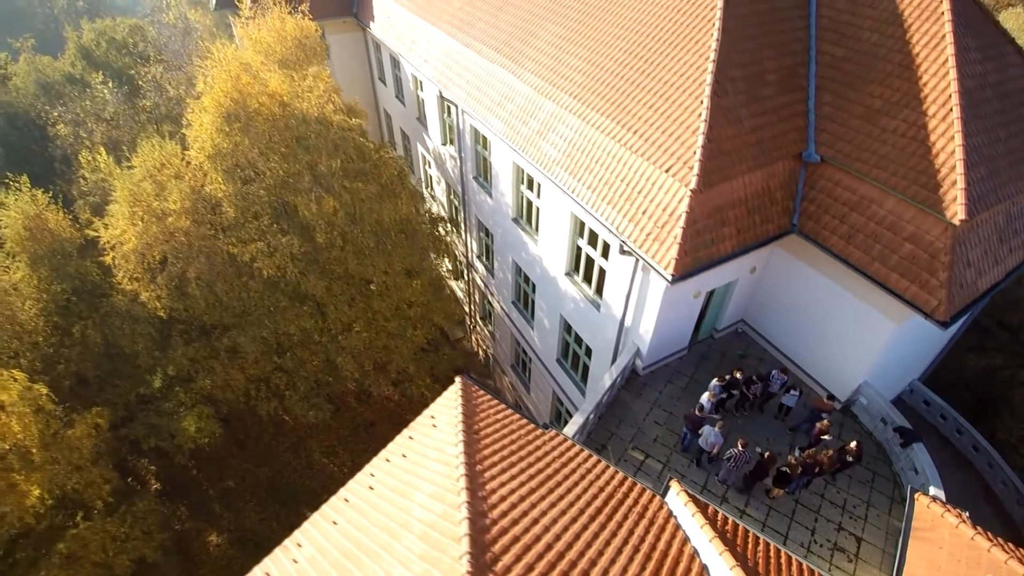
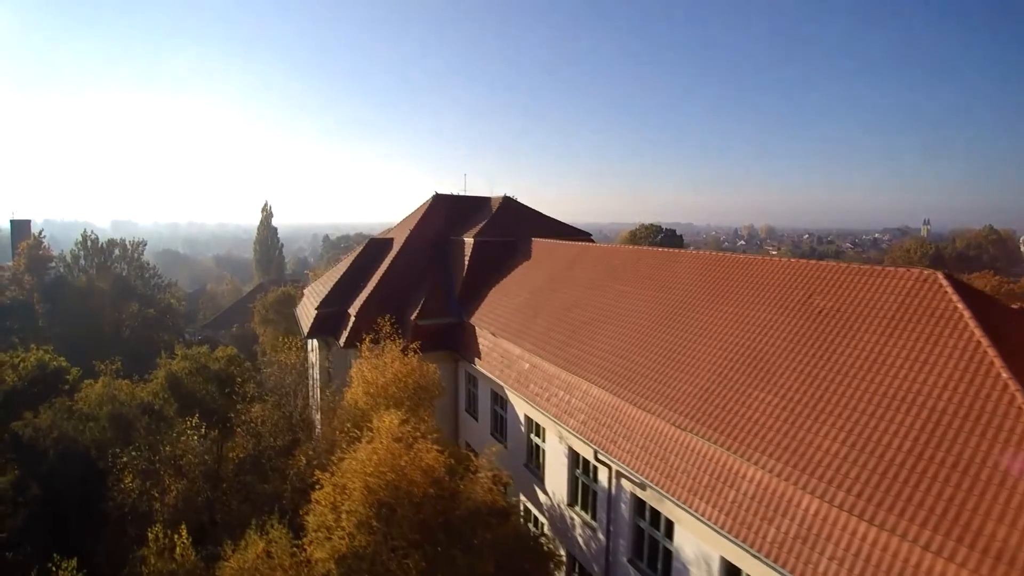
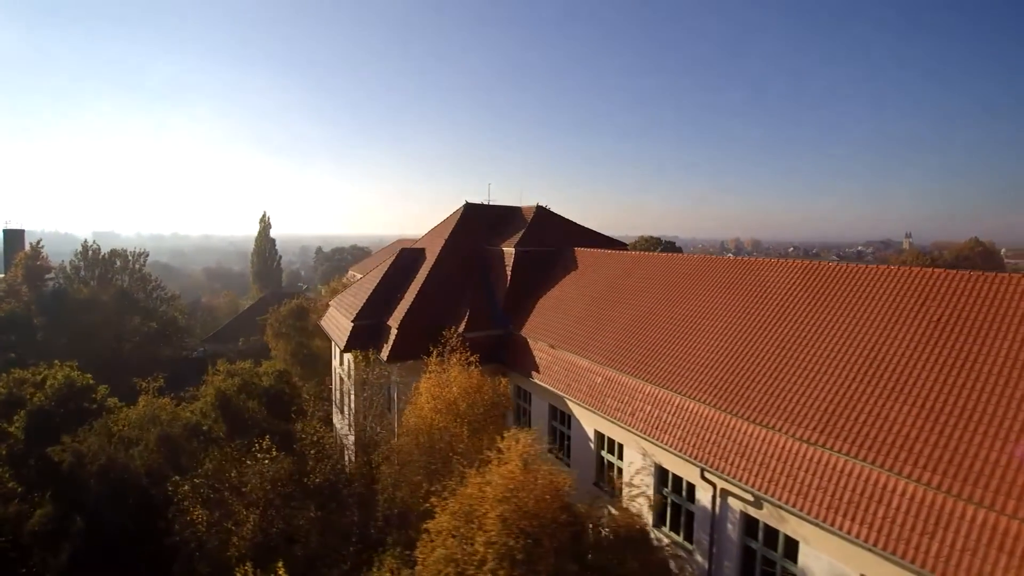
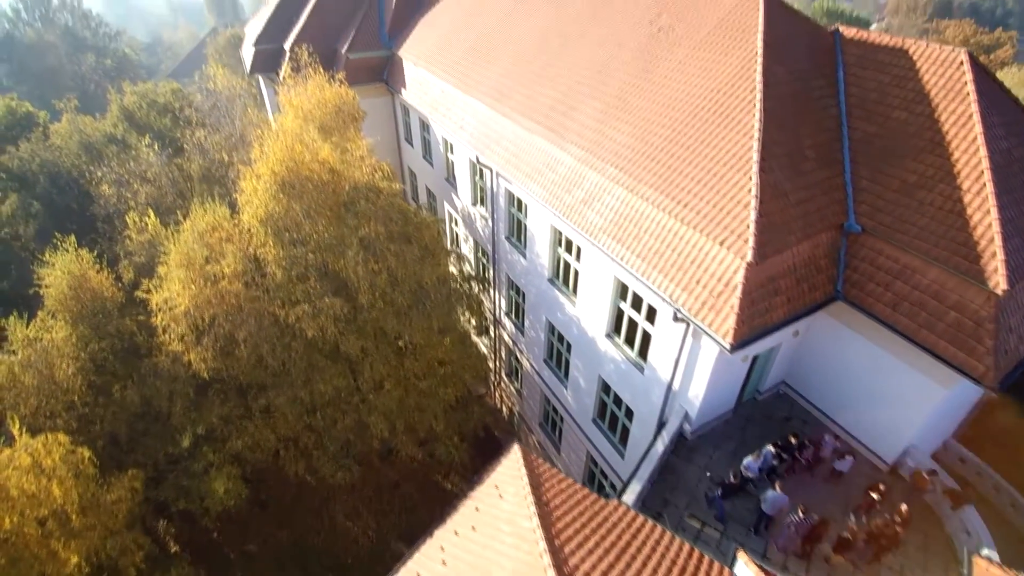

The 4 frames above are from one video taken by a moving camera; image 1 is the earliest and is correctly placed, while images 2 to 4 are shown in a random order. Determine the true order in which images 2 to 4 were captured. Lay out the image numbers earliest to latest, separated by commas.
4, 2, 3
